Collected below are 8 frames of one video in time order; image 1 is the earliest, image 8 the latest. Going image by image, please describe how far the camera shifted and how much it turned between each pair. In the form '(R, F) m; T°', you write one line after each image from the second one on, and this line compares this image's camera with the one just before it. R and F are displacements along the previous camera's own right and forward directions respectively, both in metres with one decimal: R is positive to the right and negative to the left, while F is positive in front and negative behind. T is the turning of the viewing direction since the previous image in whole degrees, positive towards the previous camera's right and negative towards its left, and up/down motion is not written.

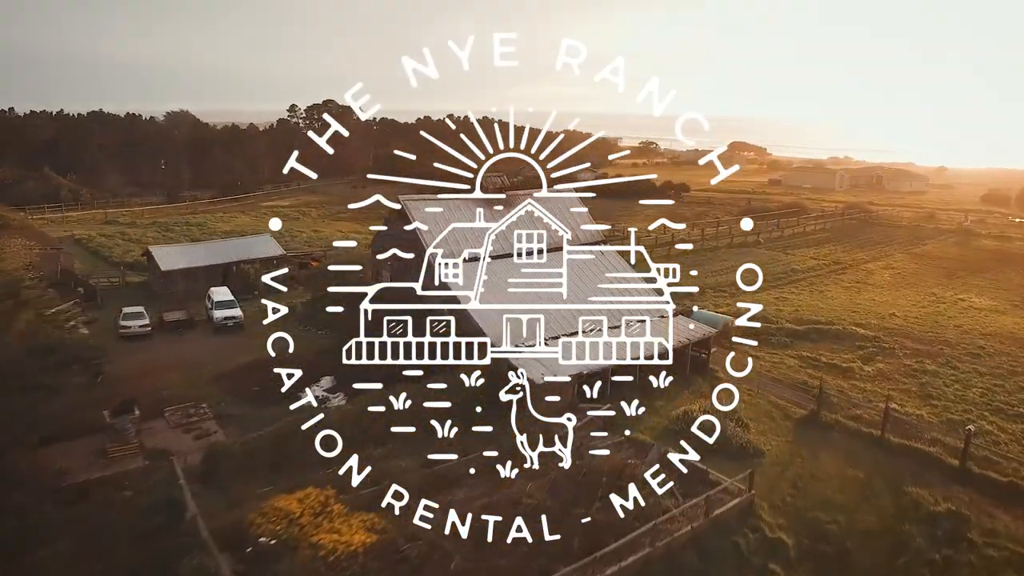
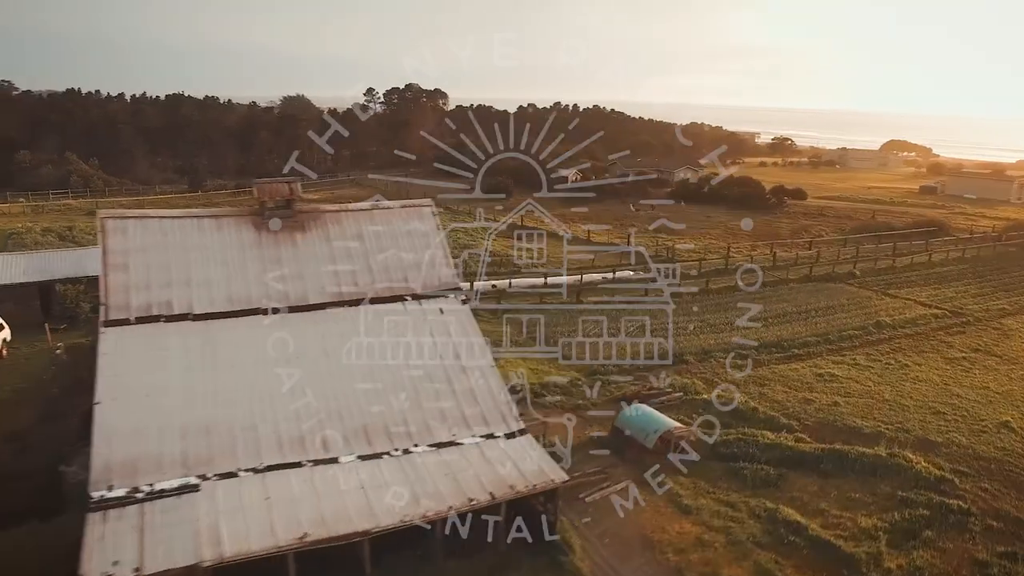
(+6.4, +8.4) m; -12°
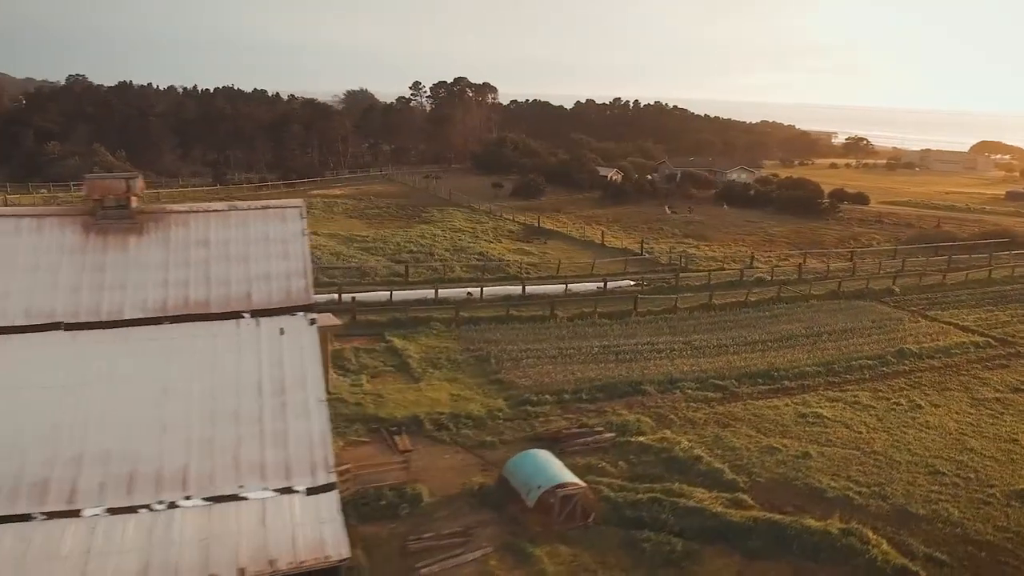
(+3.3, +2.4) m; -6°
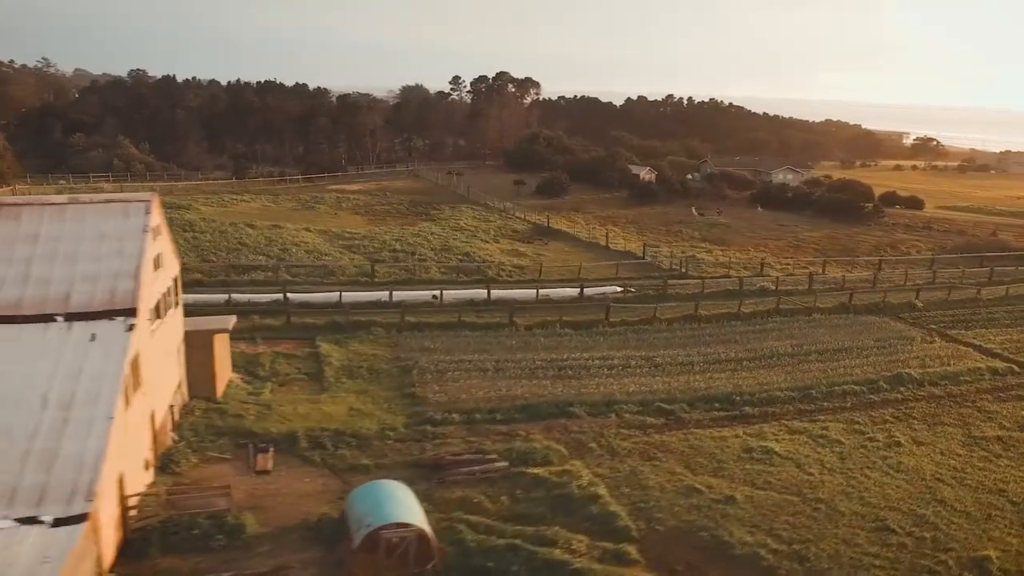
(+3.0, +1.6) m; -5°
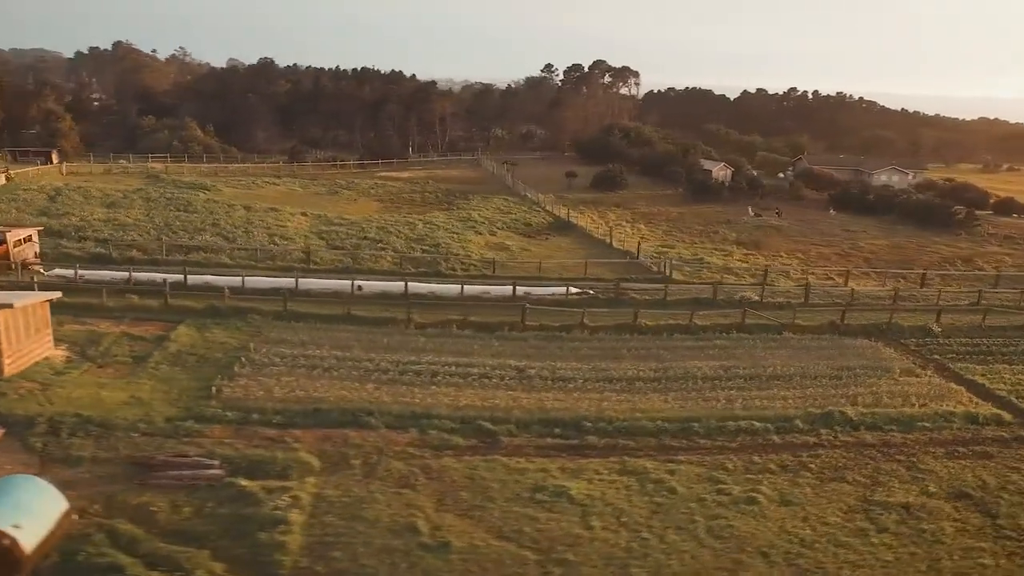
(+6.1, +2.4) m; -11°
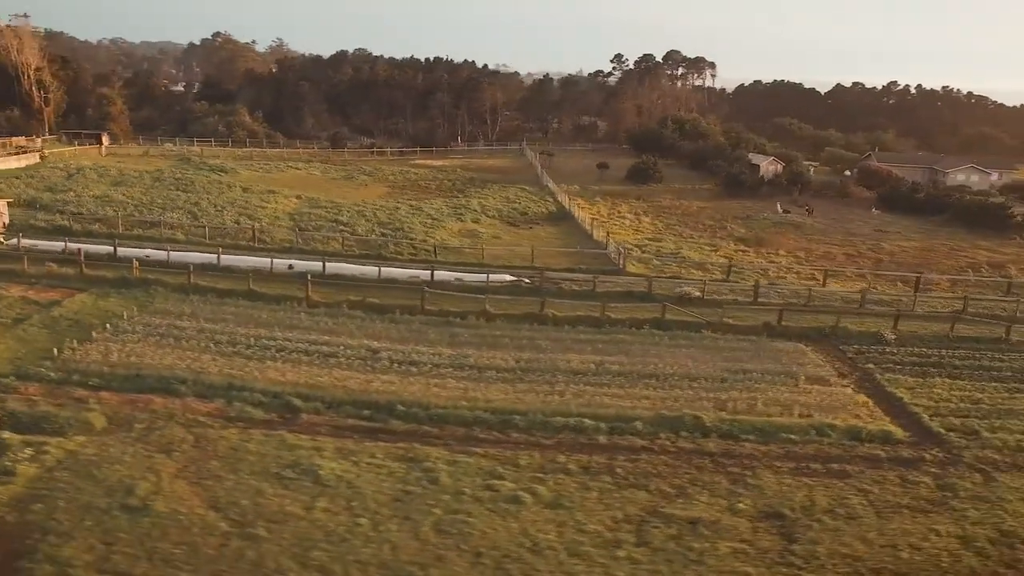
(+5.3, +0.9) m; -9°
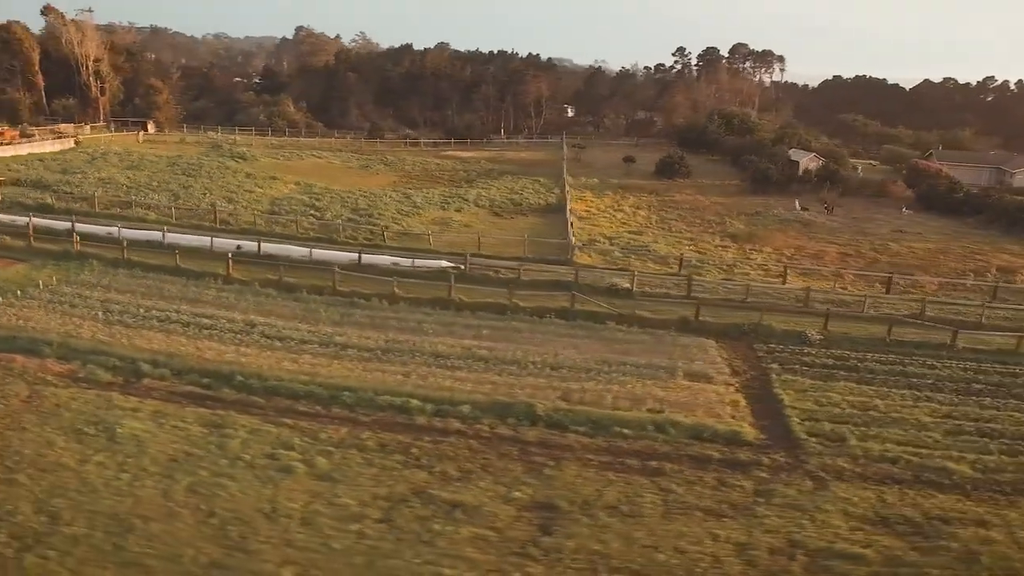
(+4.8, +0.4) m; -7°
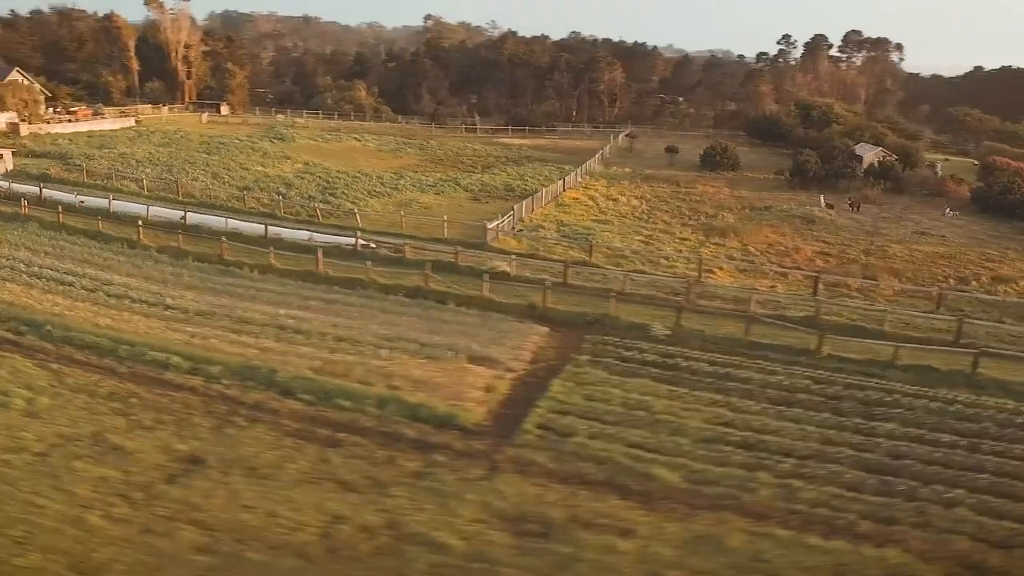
(+7.5, +0.8) m; -12°
